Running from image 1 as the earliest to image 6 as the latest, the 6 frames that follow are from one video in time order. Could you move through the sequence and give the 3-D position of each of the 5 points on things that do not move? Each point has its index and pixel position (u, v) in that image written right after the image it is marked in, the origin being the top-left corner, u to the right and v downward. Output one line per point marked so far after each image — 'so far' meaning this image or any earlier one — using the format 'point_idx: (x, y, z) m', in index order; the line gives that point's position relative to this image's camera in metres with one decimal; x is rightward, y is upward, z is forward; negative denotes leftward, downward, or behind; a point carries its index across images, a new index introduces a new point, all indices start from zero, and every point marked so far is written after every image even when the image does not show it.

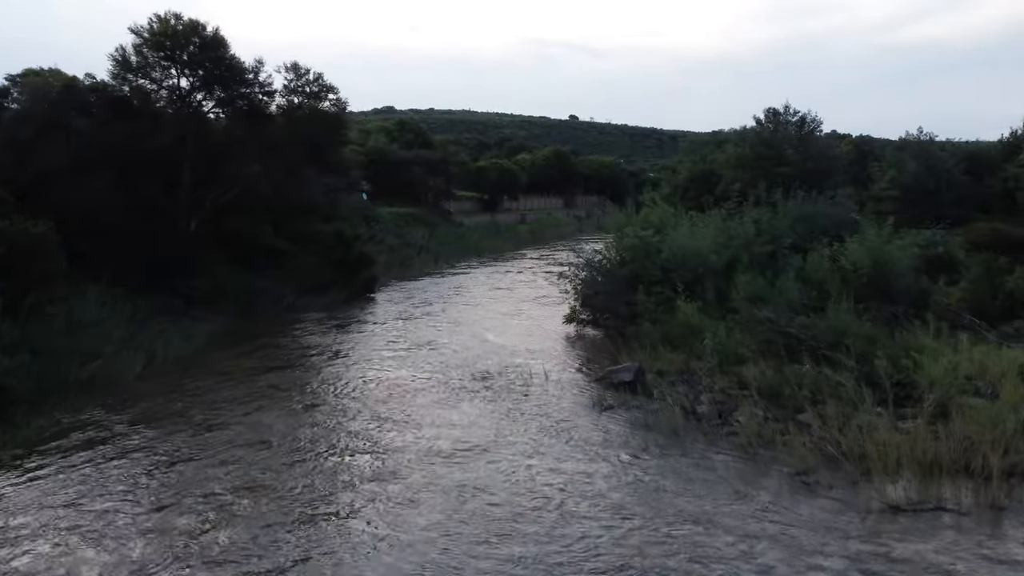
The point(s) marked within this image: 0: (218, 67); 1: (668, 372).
0: (-6.7, +5.1, +19.8) m
1: (+2.3, -1.2, +12.7) m
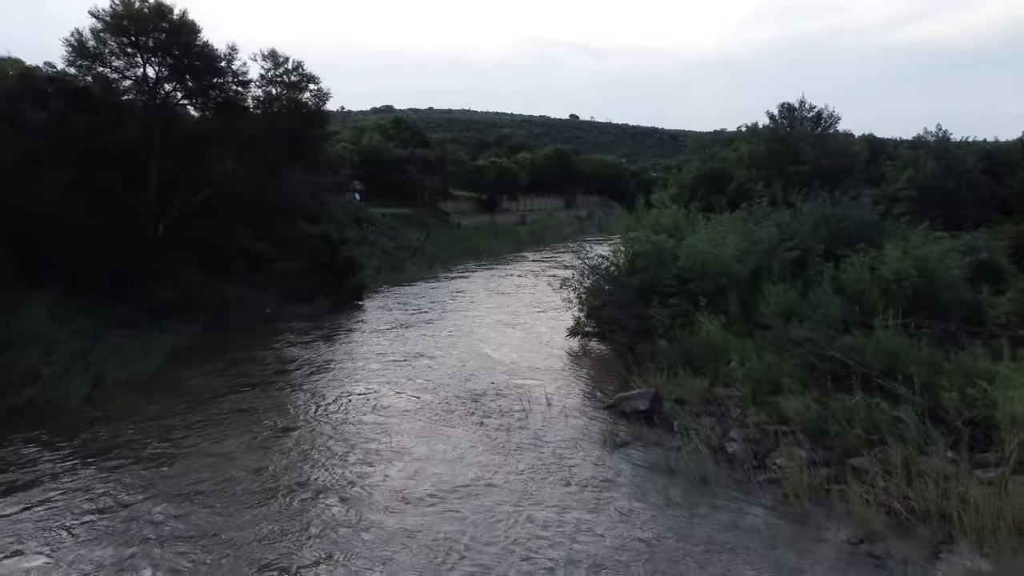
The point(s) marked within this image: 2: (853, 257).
0: (-6.8, +4.9, +18.1) m
1: (+2.3, -1.4, +10.9) m
2: (+5.8, +0.5, +14.6) m
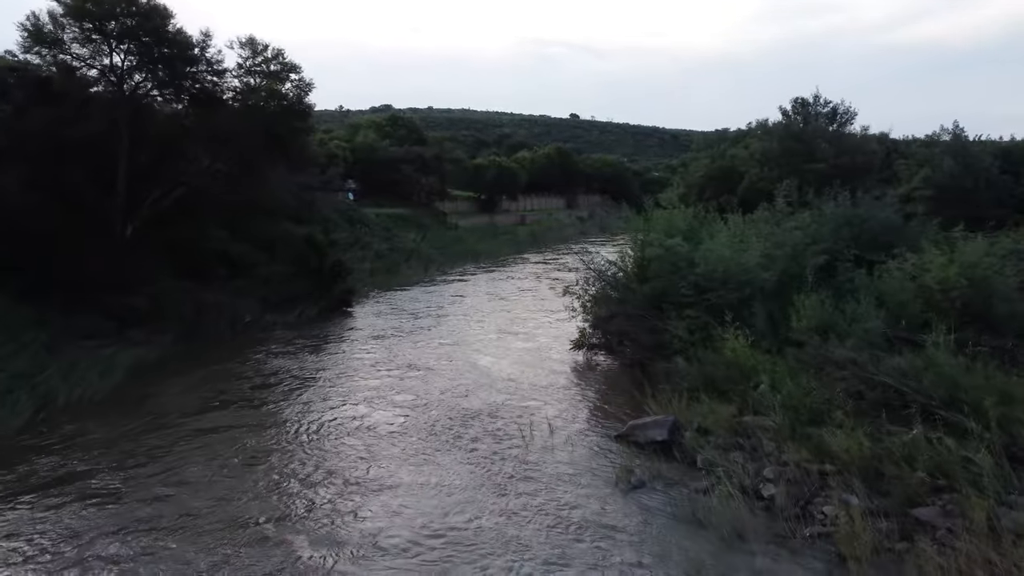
0: (-6.8, +4.7, +16.7) m
1: (+2.2, -1.6, +9.5) m
2: (+5.7, +0.4, +13.2) m
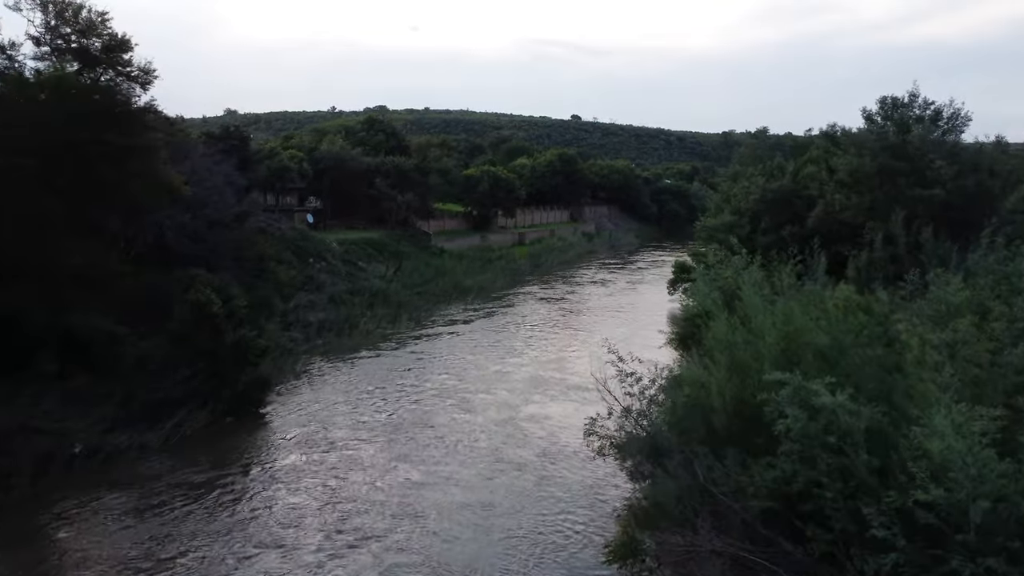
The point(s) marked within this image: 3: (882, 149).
0: (-6.9, +3.2, +9.6) m
1: (+2.1, -3.1, +2.5) m
2: (+5.6, -1.1, +6.2) m
3: (+8.0, +3.0, +18.8) m
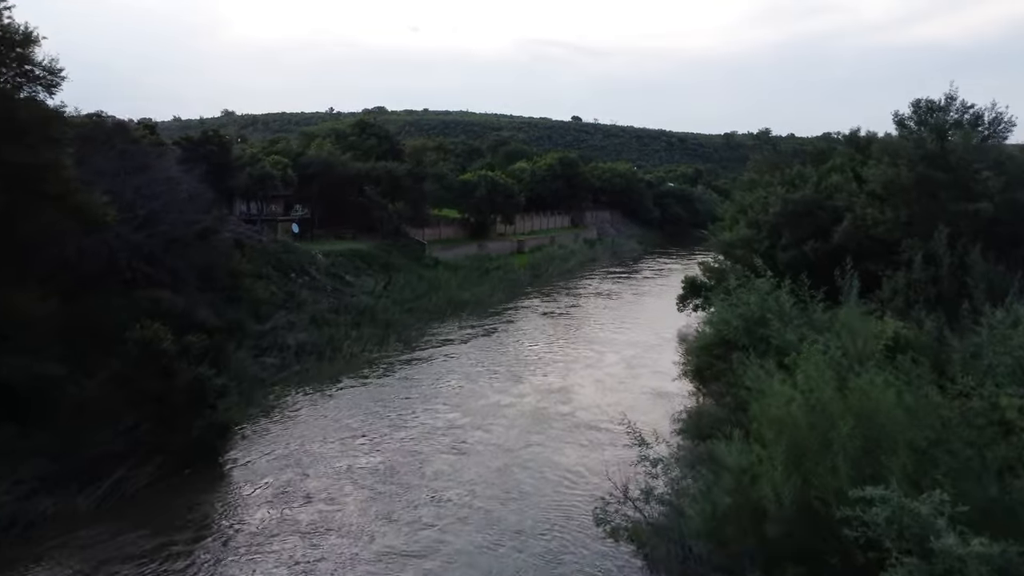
0: (-7.0, +2.7, +7.8) m
1: (+2.0, -3.5, +0.6) m
2: (+5.5, -1.6, +4.3) m
3: (+8.0, +2.5, +16.9) m
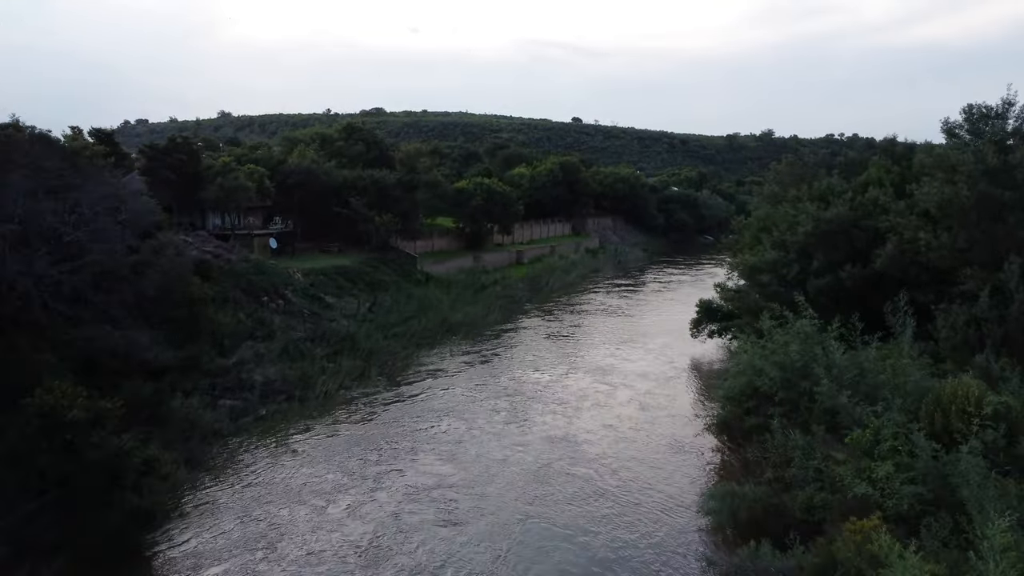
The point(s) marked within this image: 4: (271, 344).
0: (-7.1, +2.1, +5.4) m
1: (+1.9, -4.1, -1.8) m
2: (+5.4, -2.2, +1.9) m
3: (+7.9, +1.9, +14.5) m
4: (-5.5, -1.3, +19.8) m
